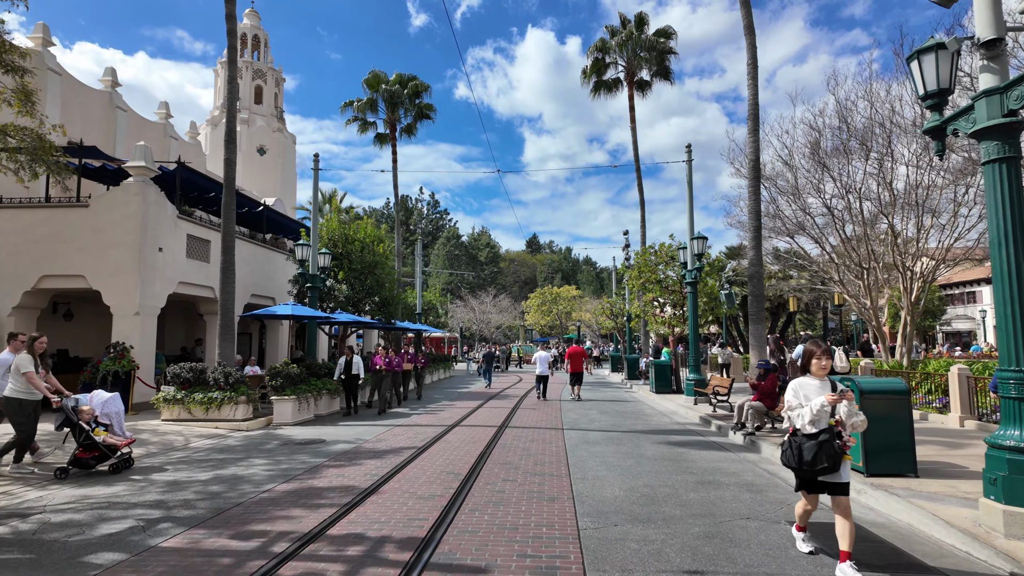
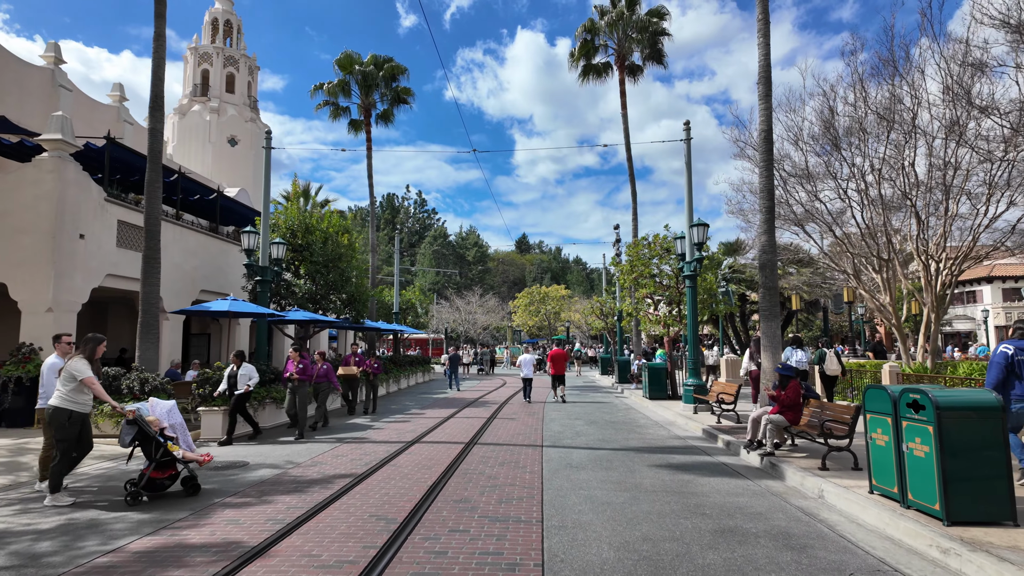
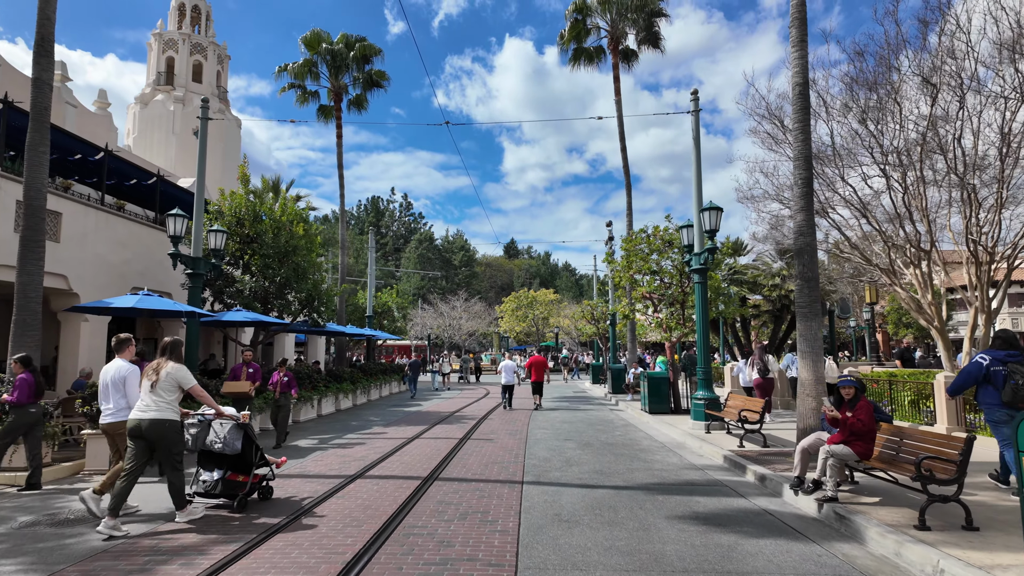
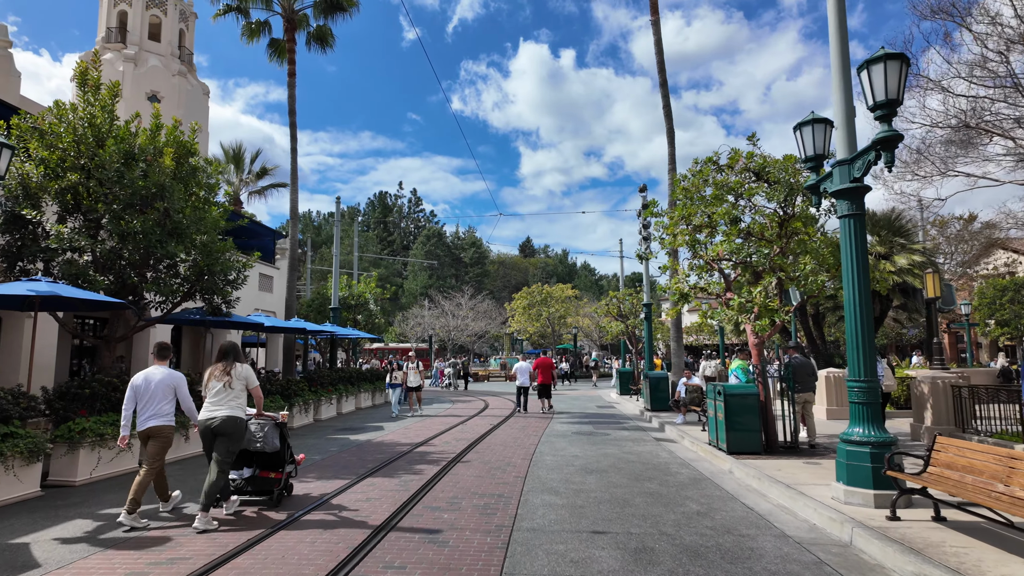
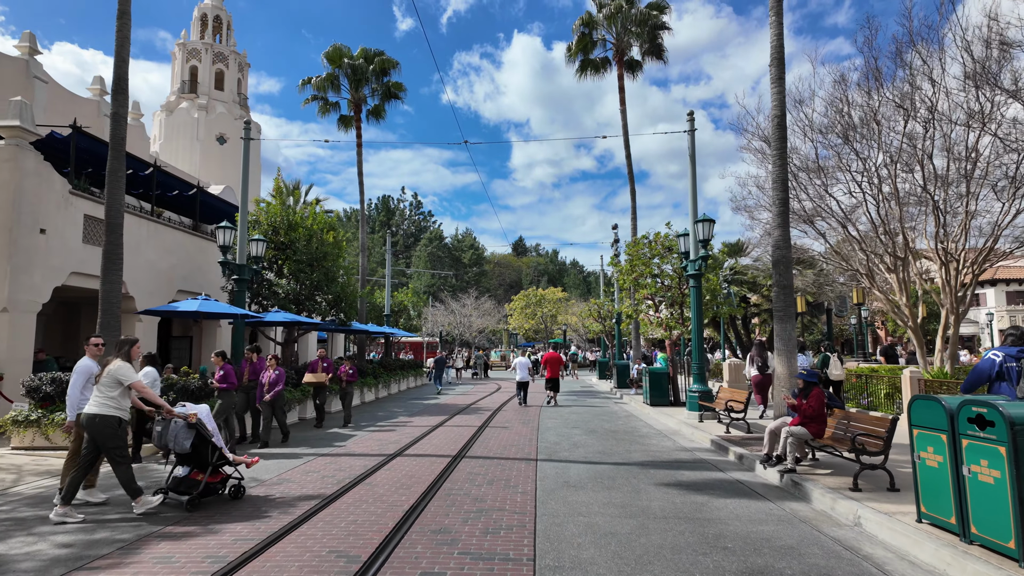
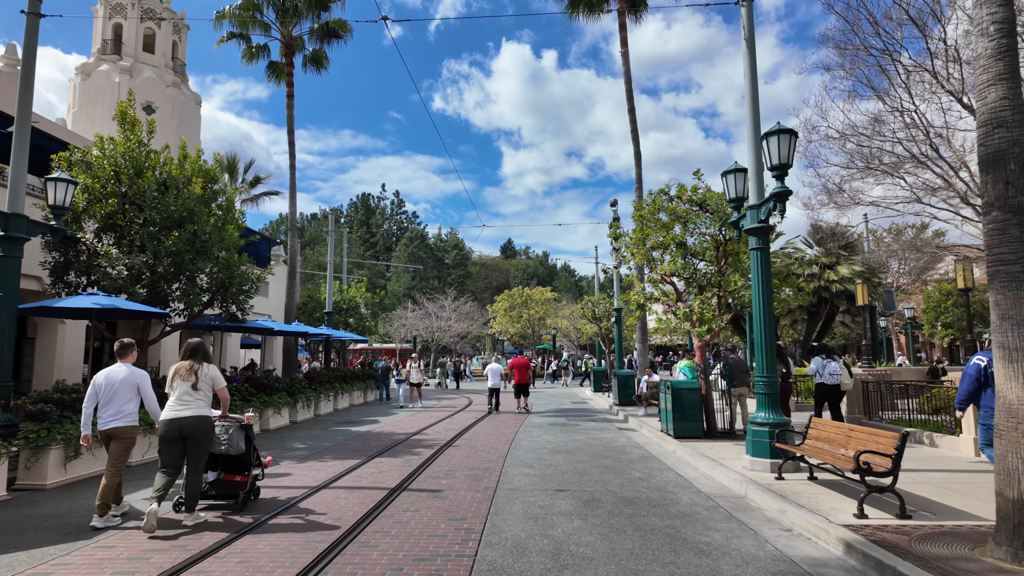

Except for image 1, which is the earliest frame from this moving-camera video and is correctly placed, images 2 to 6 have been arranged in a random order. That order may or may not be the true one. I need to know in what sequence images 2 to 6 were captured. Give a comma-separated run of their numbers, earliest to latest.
2, 5, 3, 6, 4
